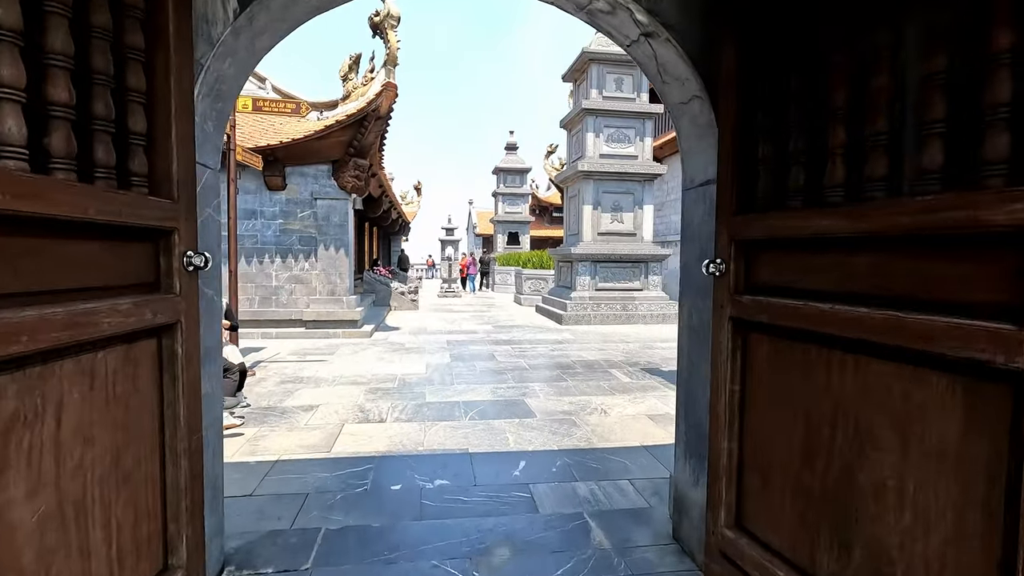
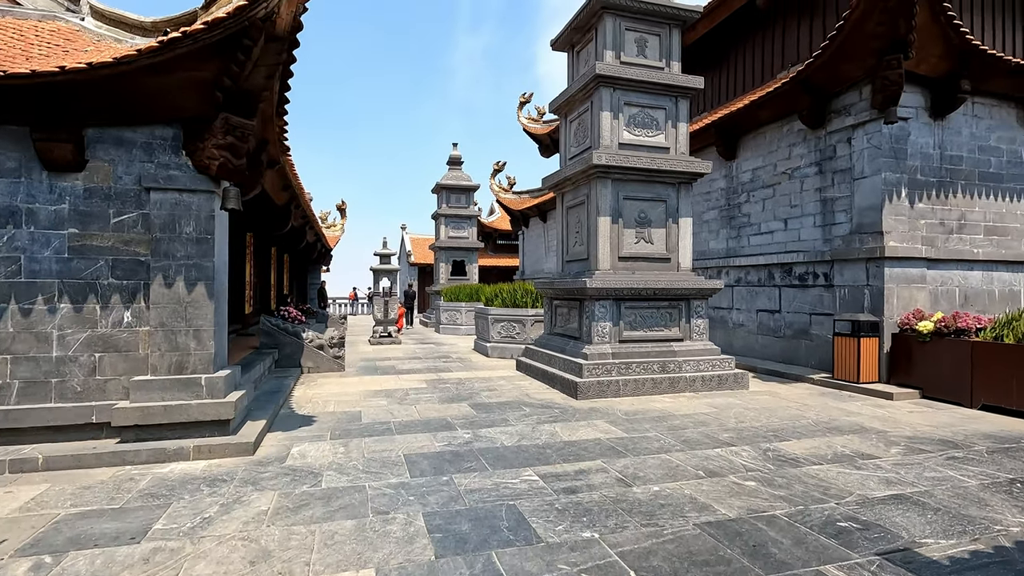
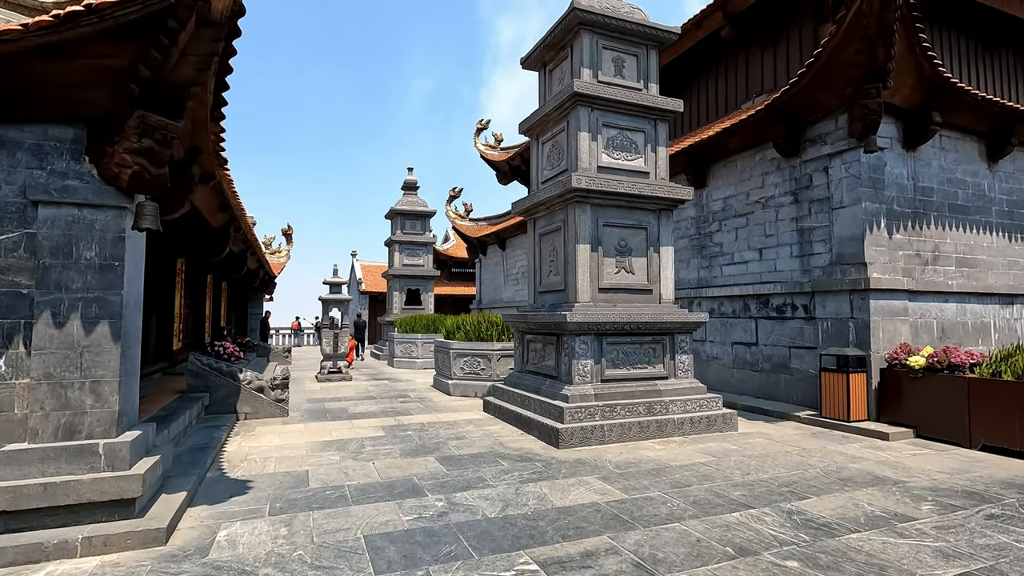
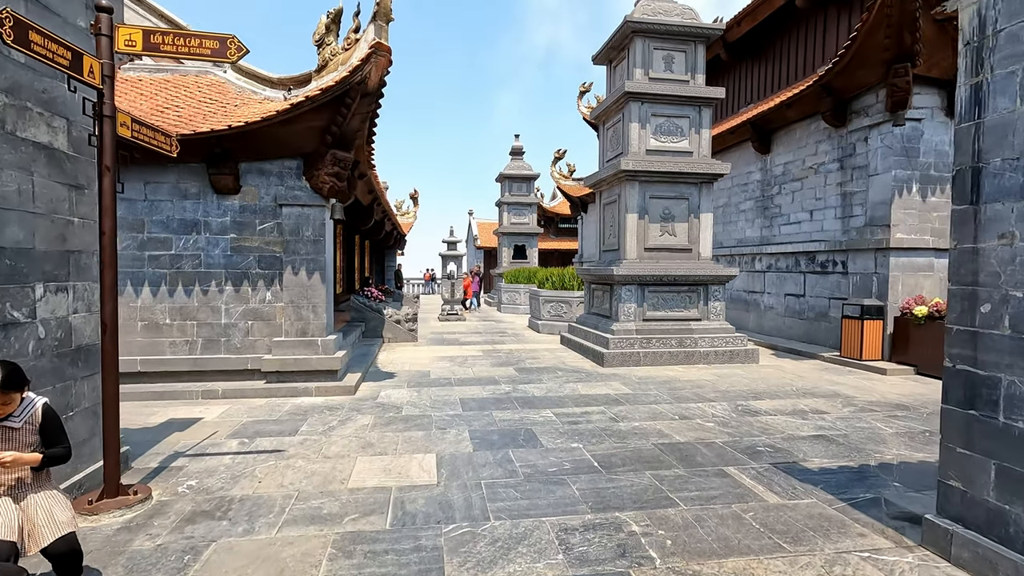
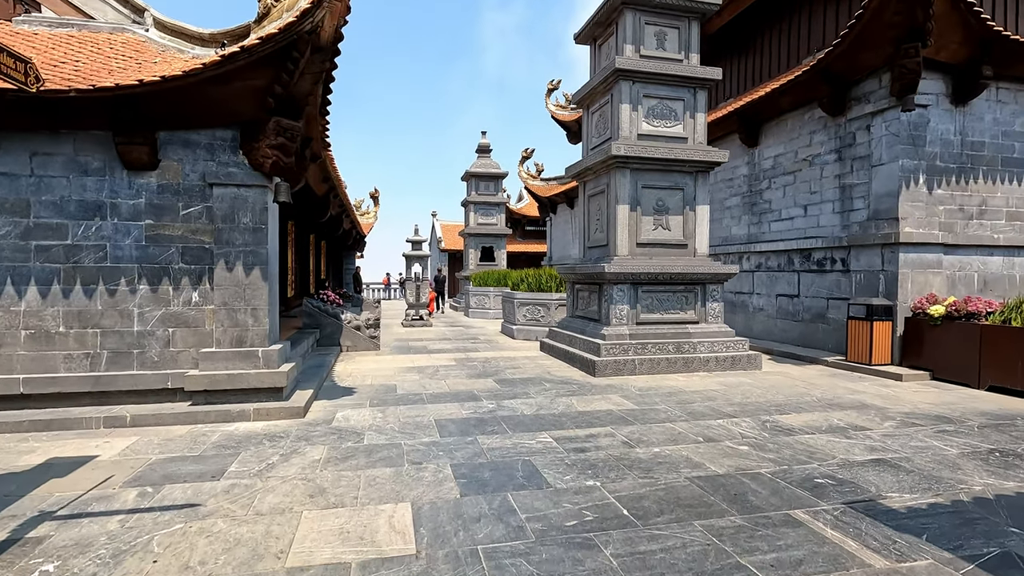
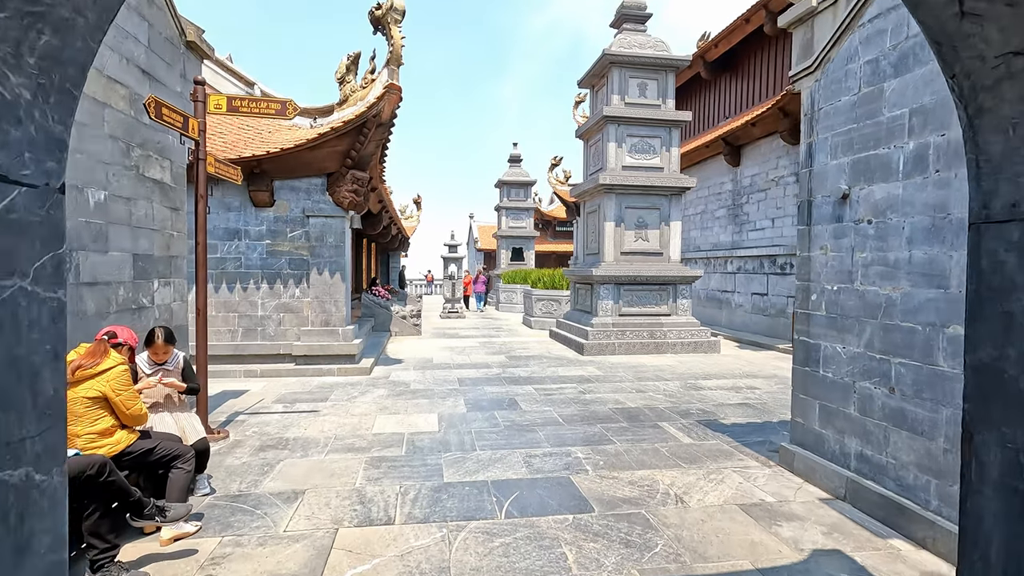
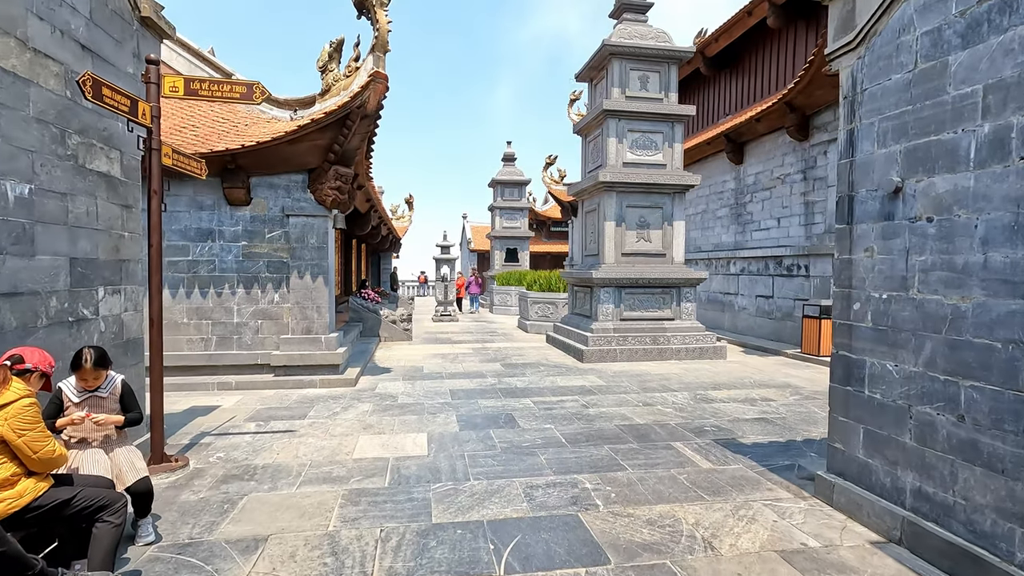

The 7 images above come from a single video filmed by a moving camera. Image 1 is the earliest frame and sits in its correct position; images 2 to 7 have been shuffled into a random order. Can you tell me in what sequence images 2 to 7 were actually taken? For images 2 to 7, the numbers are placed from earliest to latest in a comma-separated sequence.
6, 7, 4, 5, 2, 3
